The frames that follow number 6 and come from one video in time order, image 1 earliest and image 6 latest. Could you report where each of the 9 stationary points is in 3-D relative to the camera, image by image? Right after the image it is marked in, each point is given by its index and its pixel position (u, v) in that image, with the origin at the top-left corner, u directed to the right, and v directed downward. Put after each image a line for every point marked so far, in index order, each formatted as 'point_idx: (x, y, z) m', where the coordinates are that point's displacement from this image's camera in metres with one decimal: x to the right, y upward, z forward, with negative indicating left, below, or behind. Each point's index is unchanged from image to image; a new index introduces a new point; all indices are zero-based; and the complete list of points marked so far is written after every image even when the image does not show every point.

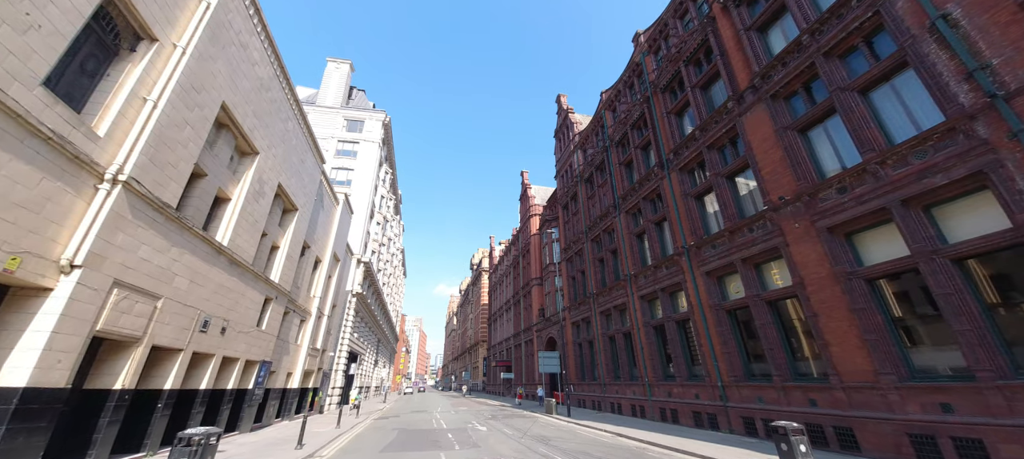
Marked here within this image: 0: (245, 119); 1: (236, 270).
0: (-10.1, +4.1, +14.1) m
1: (-10.5, -1.6, +14.4) m
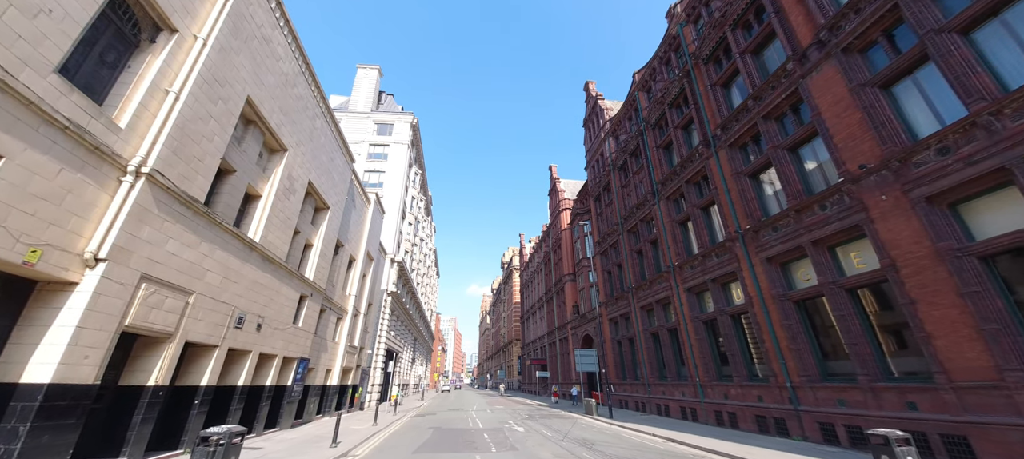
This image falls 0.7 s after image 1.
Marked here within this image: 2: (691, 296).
0: (-9.0, +4.3, +13.9) m
1: (-9.2, -1.5, +14.3) m
2: (+10.2, -3.7, +20.5) m
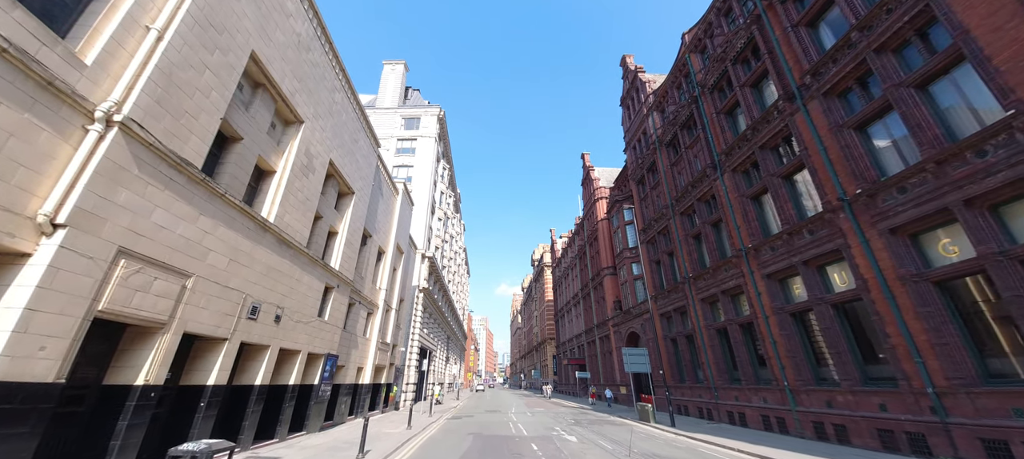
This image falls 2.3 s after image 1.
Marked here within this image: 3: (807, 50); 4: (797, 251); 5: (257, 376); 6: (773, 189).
0: (-7.5, +5.0, +12.3) m
1: (-7.6, -0.8, +12.7) m
2: (+12.3, -2.5, +17.4) m
3: (+12.0, +7.3, +15.2) m
4: (+12.3, -0.9, +16.0) m
5: (-8.0, -4.6, +11.7) m
6: (+12.2, +1.9, +17.3) m
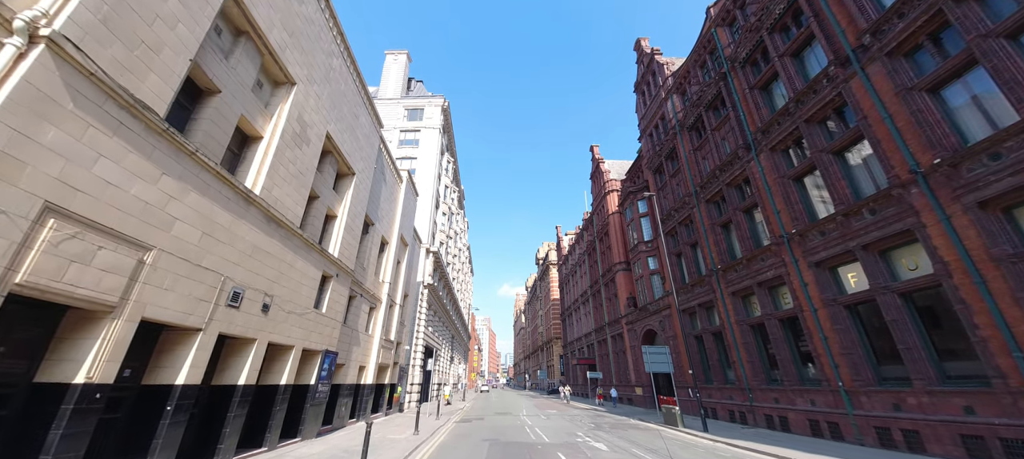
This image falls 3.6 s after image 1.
0: (-6.8, +5.7, +10.6) m
1: (-6.9, -0.1, +10.9) m
2: (+13.0, -1.8, +15.6) m
3: (+12.8, +8.1, +13.4) m
4: (+13.0, -0.2, +14.2) m
5: (-7.3, -3.9, +10.0) m
6: (+13.0, +2.7, +15.5) m
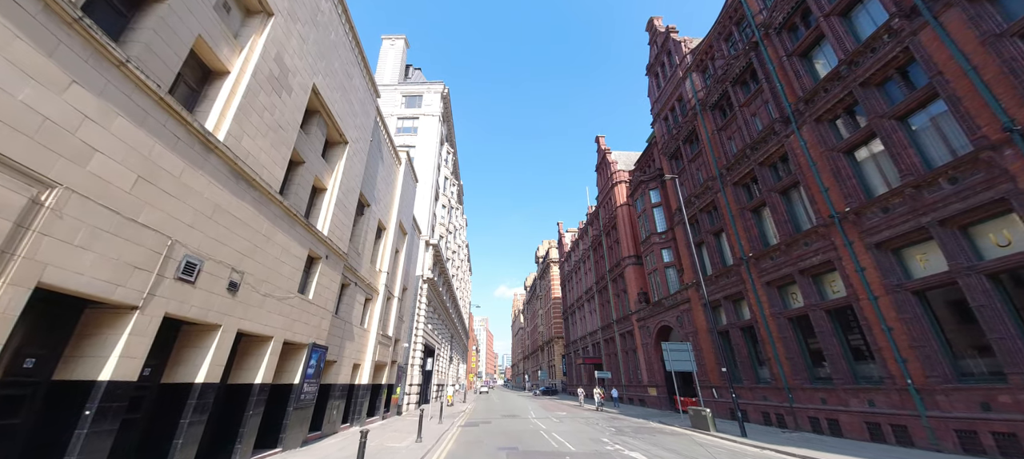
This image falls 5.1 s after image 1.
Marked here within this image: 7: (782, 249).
0: (-6.1, +6.6, +8.5) m
1: (-6.2, +0.8, +8.8) m
2: (+13.6, -0.9, +13.7) m
3: (+13.5, +9.0, +11.6) m
4: (+13.7, +0.7, +12.3) m
5: (-6.6, -3.0, +7.9) m
6: (+13.6, +3.5, +13.6) m
7: (+13.0, -1.0, +17.9) m
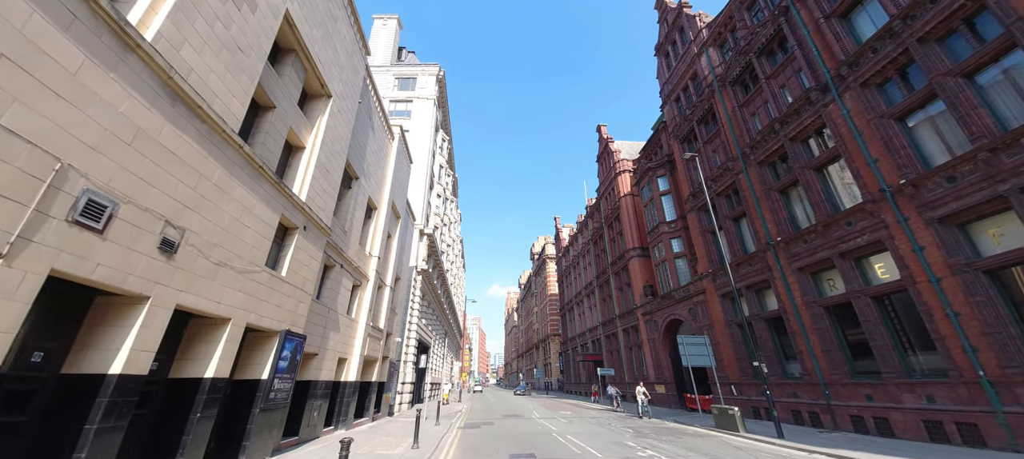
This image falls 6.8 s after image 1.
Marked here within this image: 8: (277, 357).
0: (-5.5, +7.6, +6.4) m
1: (-5.7, +1.8, +6.8) m
2: (+14.0, 0.0, +12.0) m
3: (+13.9, +9.8, +9.9) m
4: (+14.1, +1.6, +10.6) m
5: (-6.1, -2.0, +5.8) m
6: (+14.0, +4.4, +12.0) m
7: (+13.3, -0.1, +16.2) m
8: (-6.2, -3.3, +9.7) m
